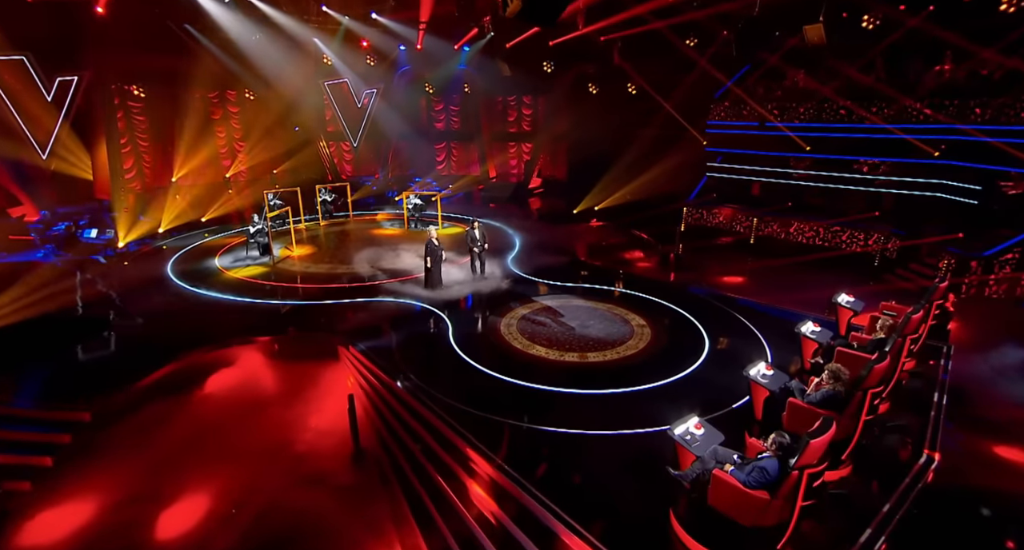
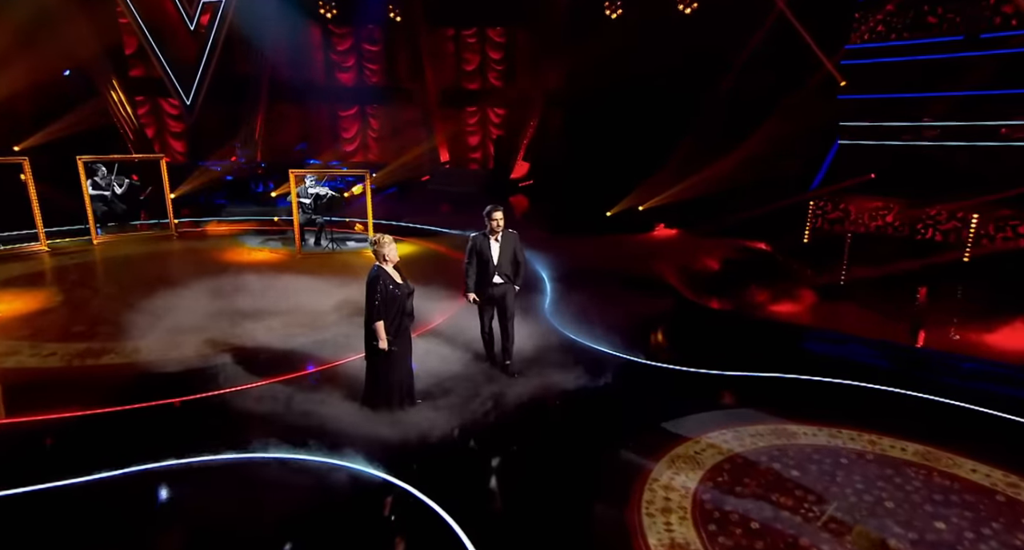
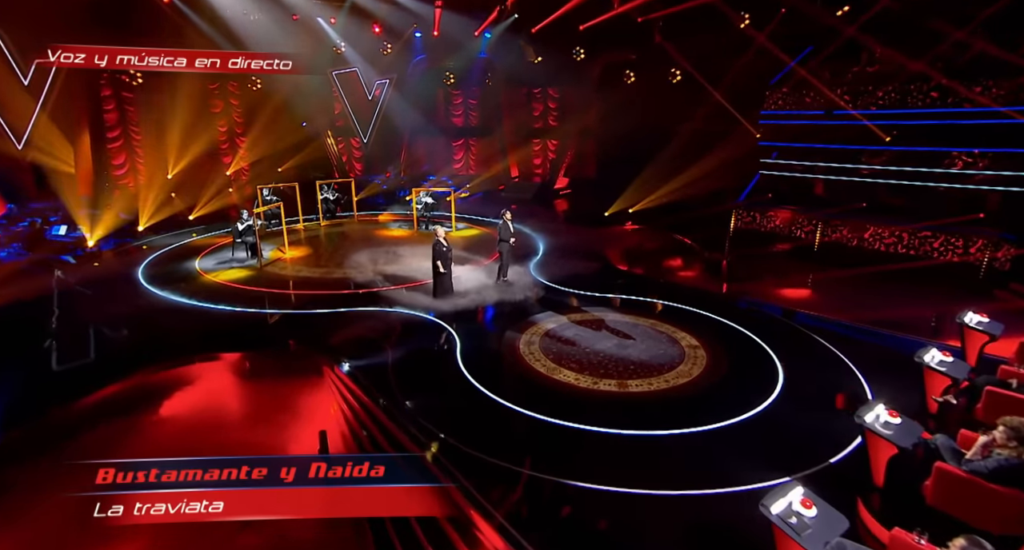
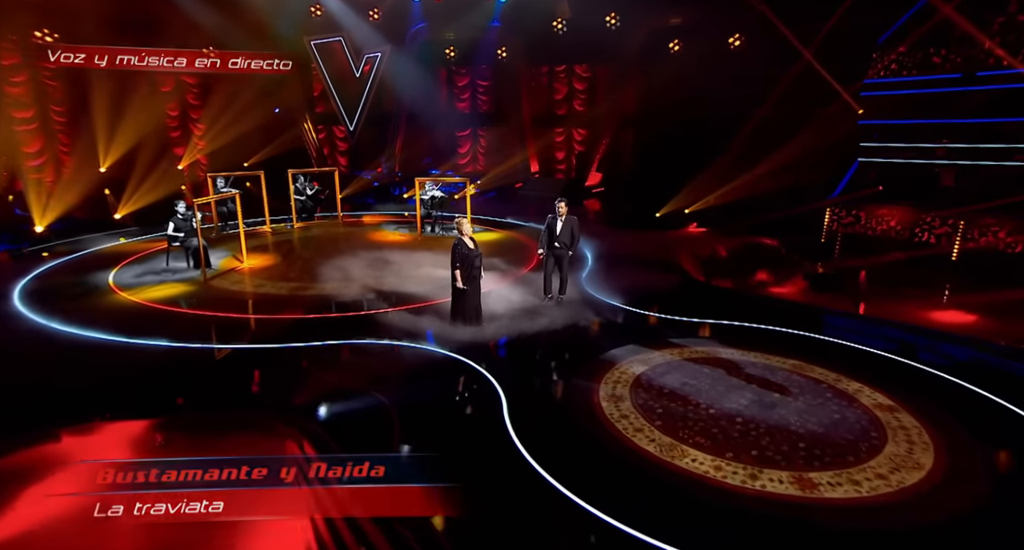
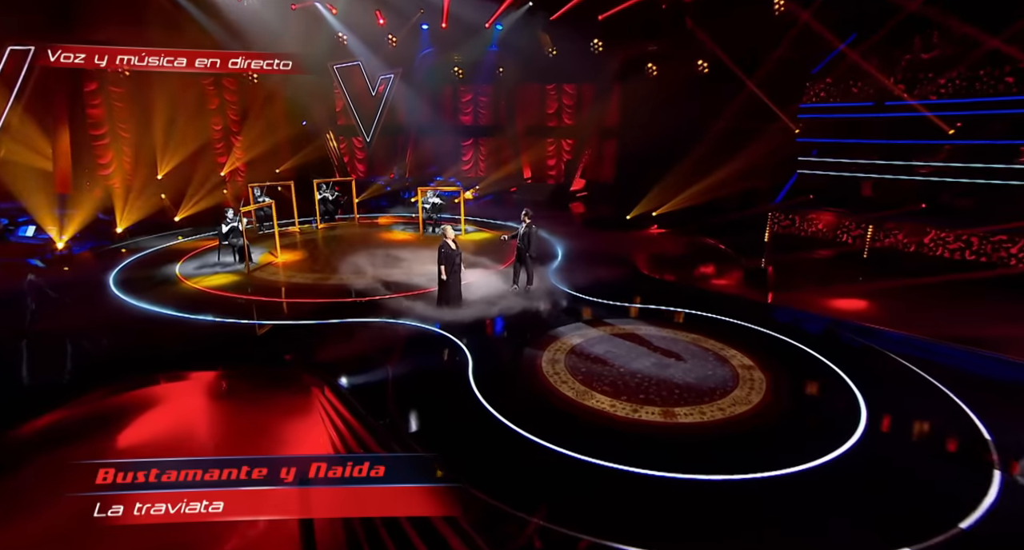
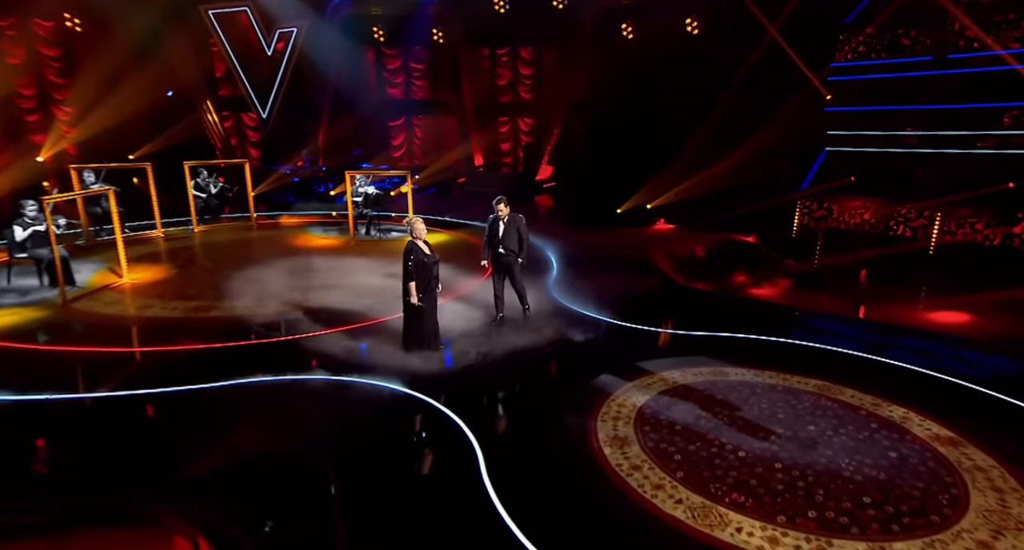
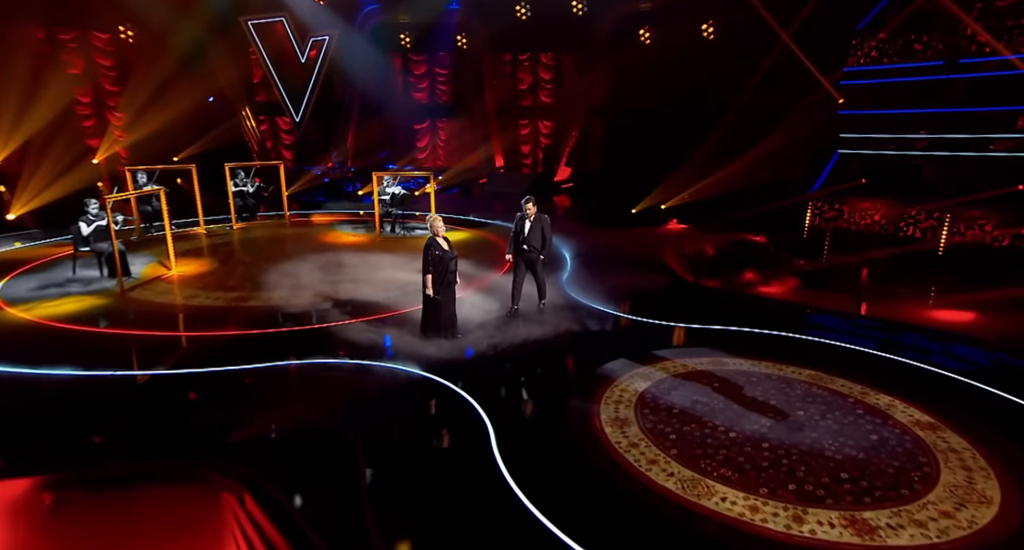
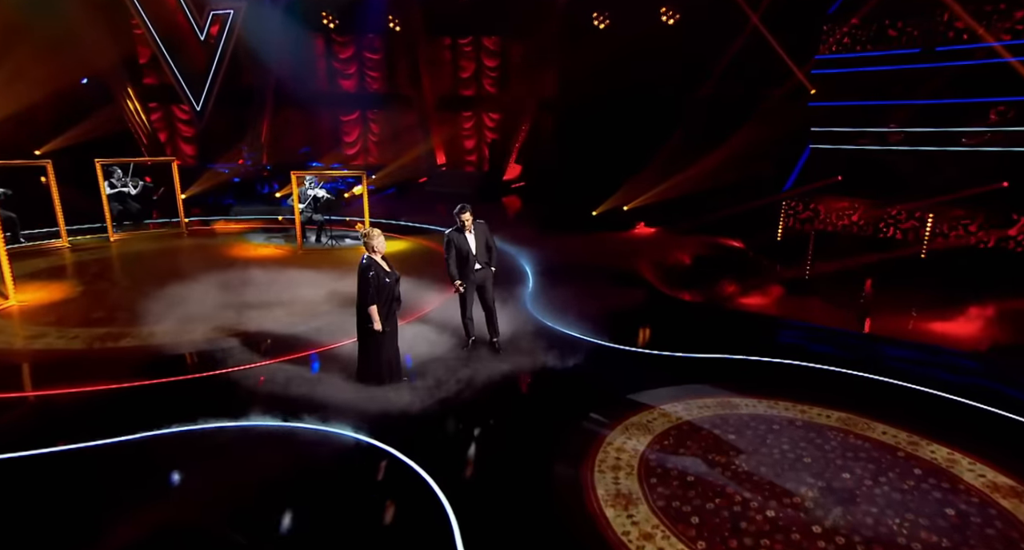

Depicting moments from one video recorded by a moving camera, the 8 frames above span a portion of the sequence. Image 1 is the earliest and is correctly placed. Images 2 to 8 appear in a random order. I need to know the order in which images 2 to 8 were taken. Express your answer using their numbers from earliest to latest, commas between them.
3, 5, 4, 7, 6, 8, 2
